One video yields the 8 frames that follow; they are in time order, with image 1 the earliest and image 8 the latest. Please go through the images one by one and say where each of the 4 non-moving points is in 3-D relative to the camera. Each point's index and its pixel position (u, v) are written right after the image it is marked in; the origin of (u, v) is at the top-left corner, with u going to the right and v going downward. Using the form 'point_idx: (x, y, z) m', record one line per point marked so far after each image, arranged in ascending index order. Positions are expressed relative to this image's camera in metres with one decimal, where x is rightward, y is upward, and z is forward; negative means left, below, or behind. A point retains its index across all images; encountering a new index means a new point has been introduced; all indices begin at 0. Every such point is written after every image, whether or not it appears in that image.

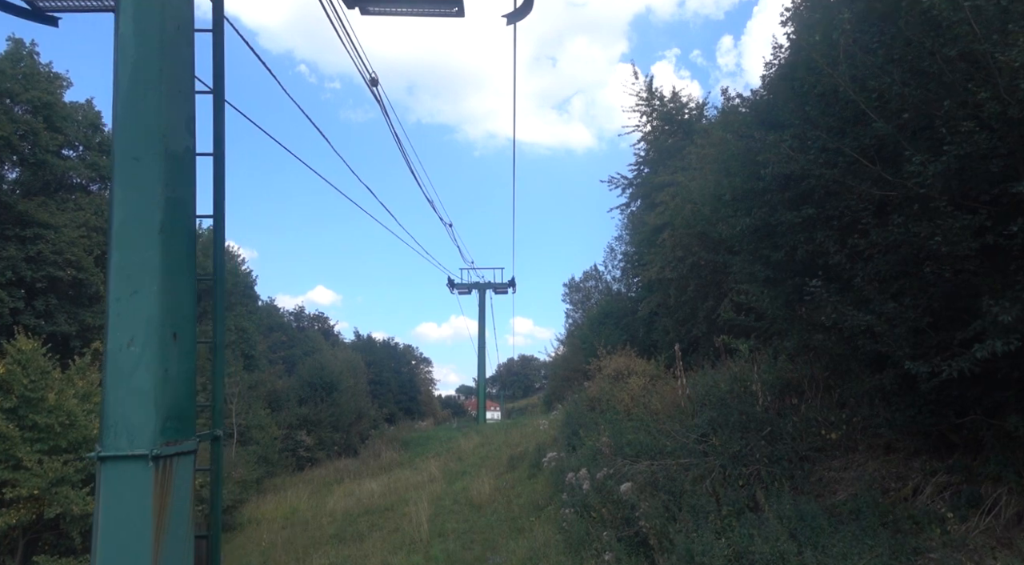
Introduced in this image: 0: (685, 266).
0: (+5.1, +0.5, +18.6) m
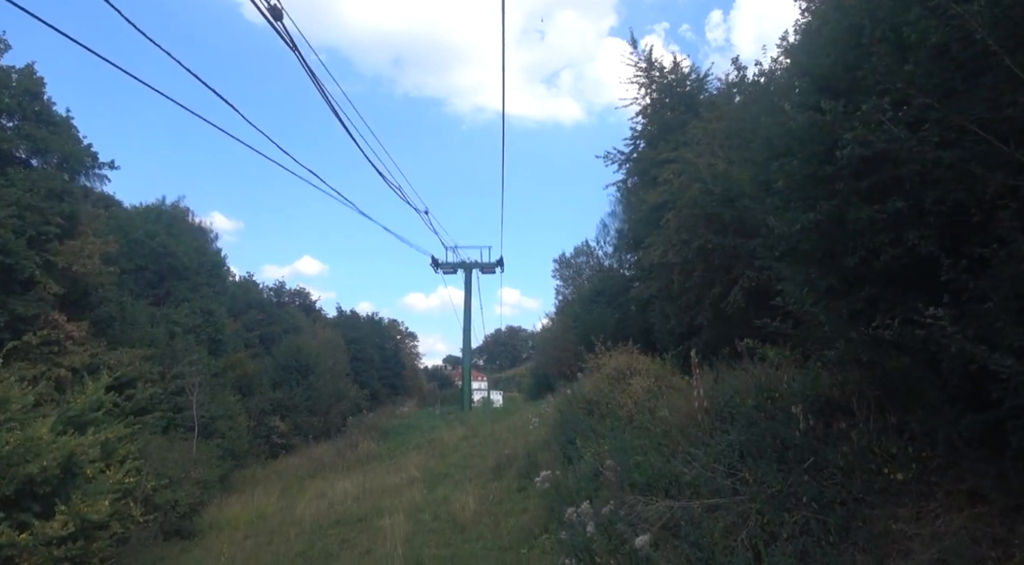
0: (+4.8, +0.9, +16.9) m
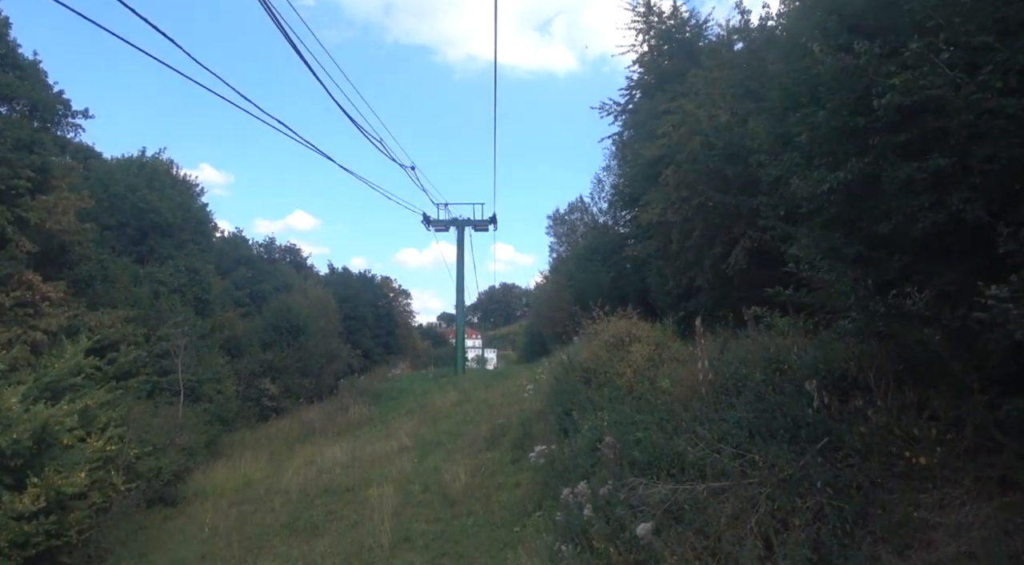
0: (+4.6, +1.9, +16.2) m
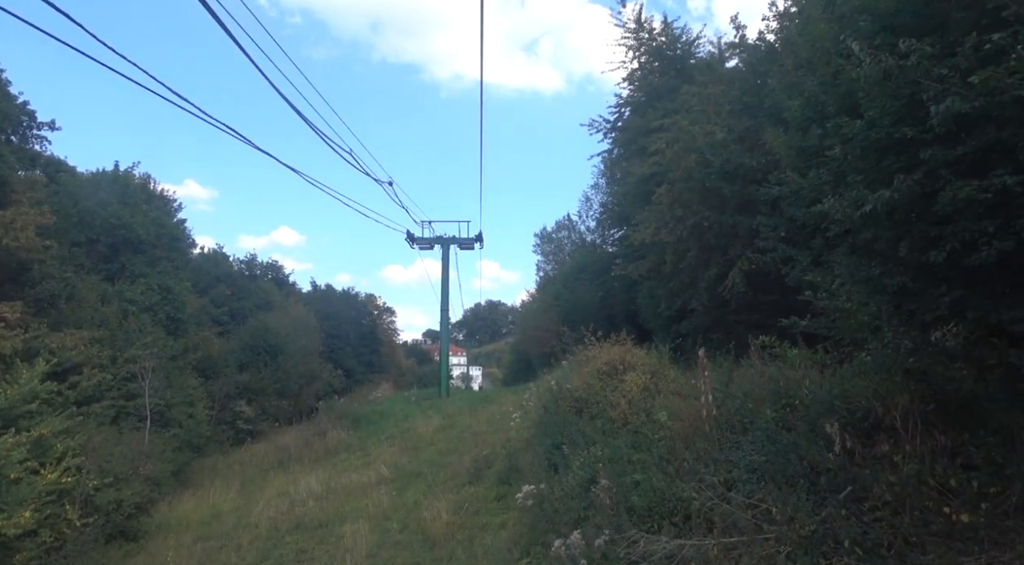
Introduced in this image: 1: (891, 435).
0: (+4.3, +1.4, +15.7) m
1: (+3.8, -1.5, +6.4) m
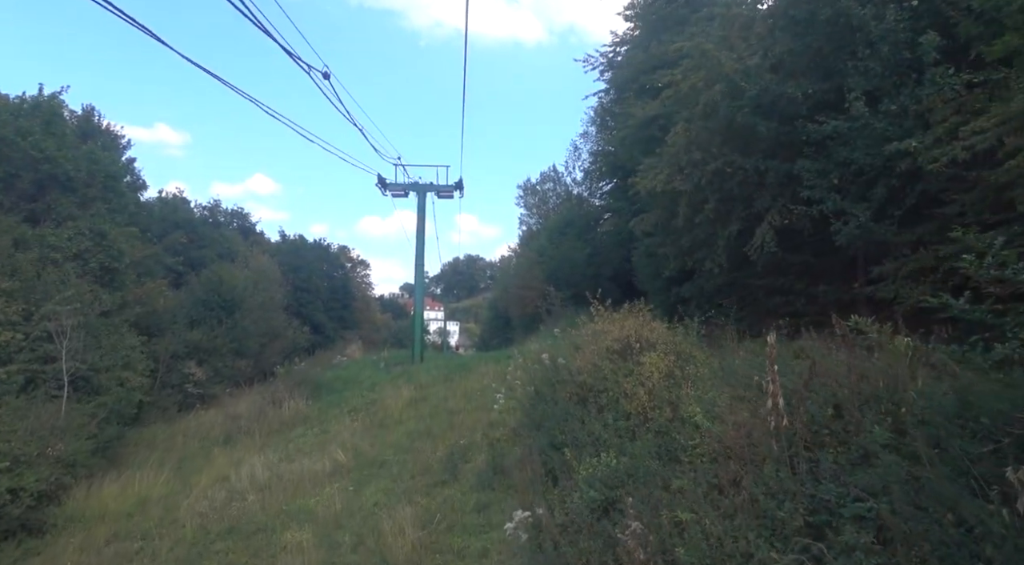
0: (+4.0, +2.2, +13.2) m
1: (+3.8, -1.3, +4.2) m
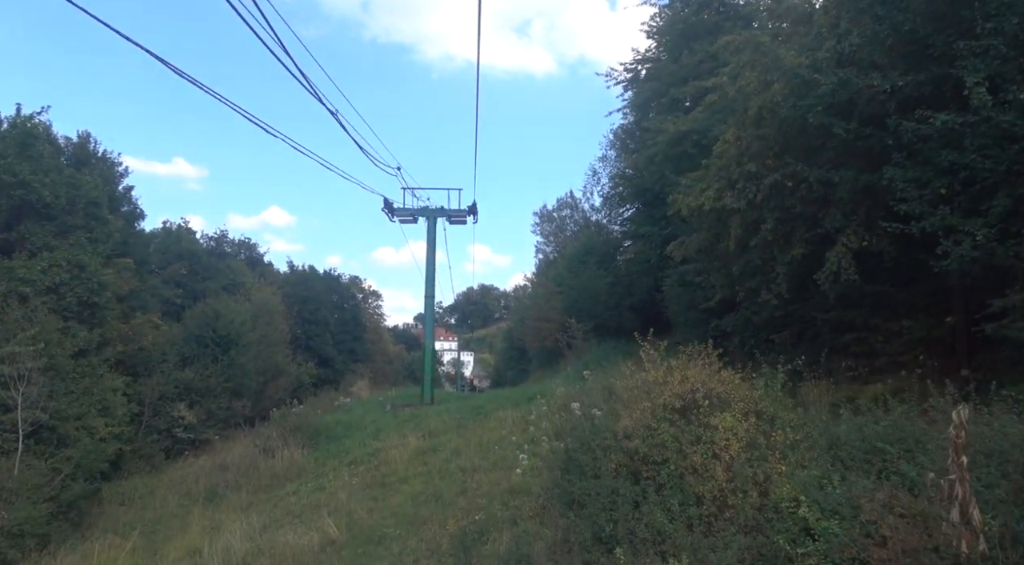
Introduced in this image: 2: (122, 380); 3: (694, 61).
0: (+4.4, +1.7, +11.2) m
1: (+4.0, -1.5, +2.1) m
2: (-11.3, -2.8, +18.3) m
3: (+5.6, +6.9, +19.8) m
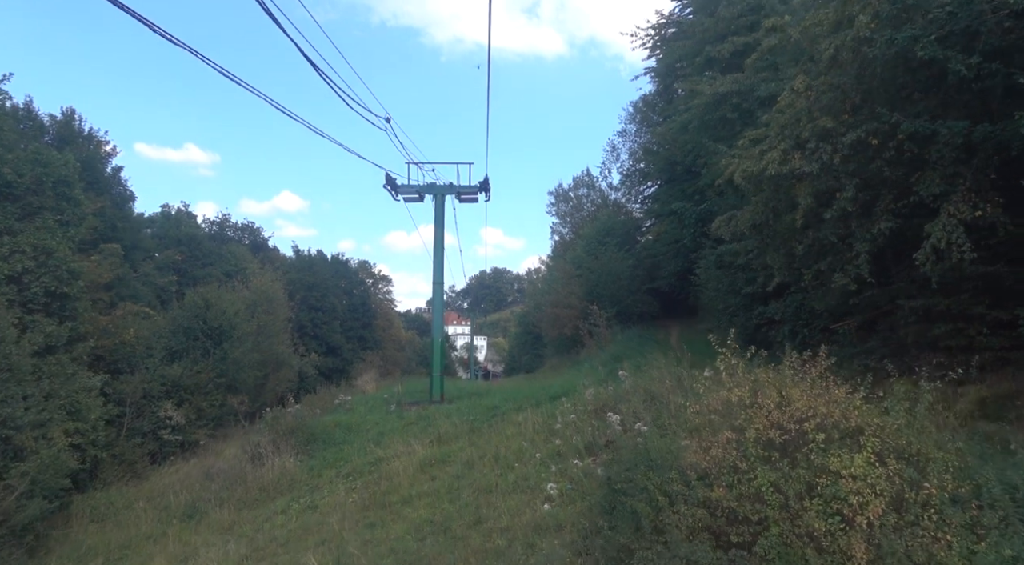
0: (+4.7, +1.9, +9.1) m
1: (+4.1, -1.4, 0.0) m
2: (-10.8, -2.5, +16.6) m
3: (+6.0, +7.4, +17.4) m
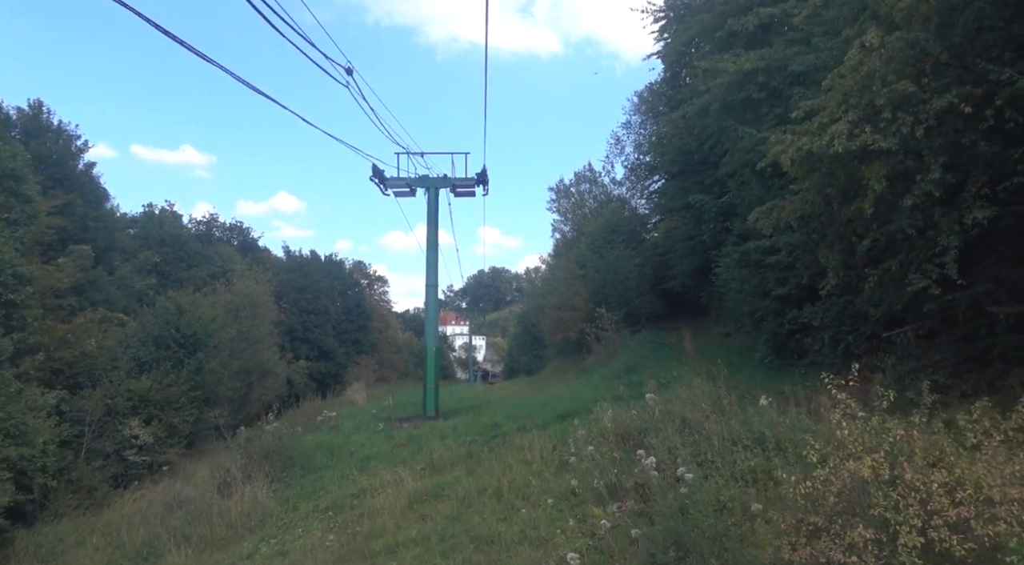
0: (+4.7, +1.9, +7.3) m
1: (+4.2, -1.5, -1.7) m
2: (-10.7, -2.7, +14.8) m
3: (+6.0, +7.4, +15.7) m
